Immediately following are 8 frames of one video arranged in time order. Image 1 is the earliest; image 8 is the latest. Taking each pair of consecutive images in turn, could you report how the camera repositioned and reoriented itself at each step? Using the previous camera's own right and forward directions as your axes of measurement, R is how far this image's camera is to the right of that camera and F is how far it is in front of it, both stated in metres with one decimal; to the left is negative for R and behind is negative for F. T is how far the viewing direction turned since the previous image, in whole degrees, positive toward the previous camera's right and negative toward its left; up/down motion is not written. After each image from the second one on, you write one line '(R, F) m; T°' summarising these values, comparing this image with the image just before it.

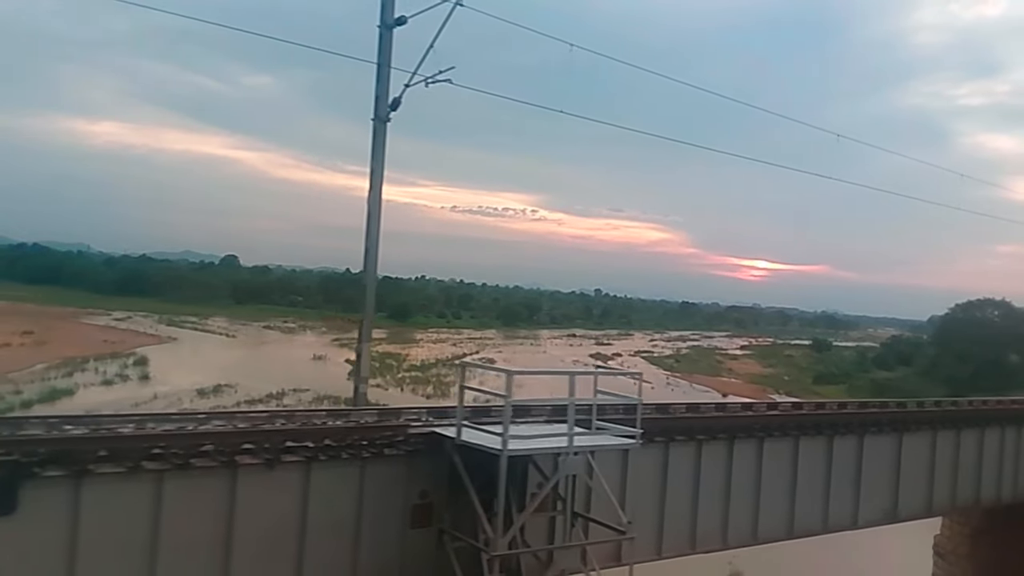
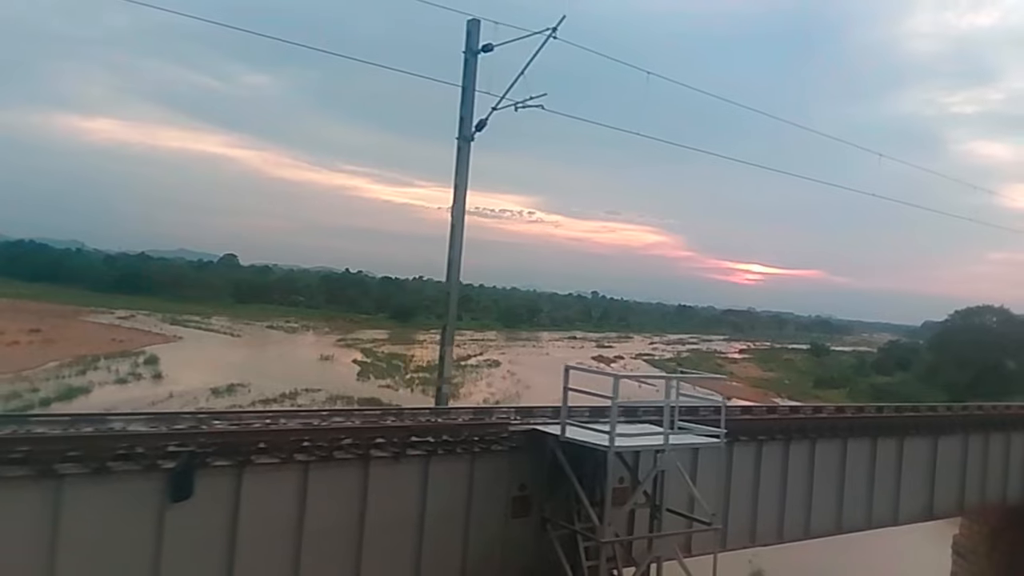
(-1.0, -0.6) m; 0°
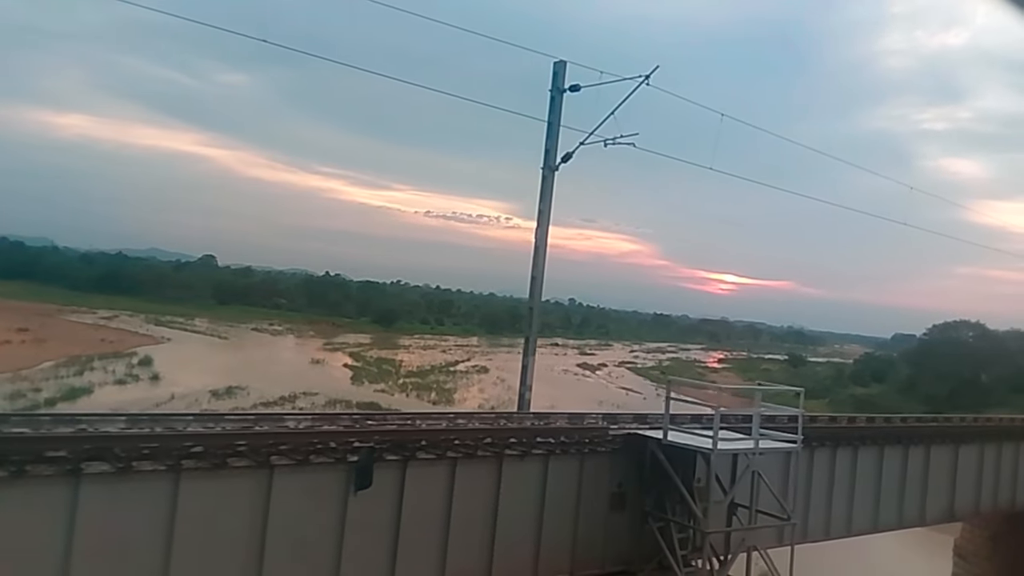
(-1.4, -0.9) m; +2°
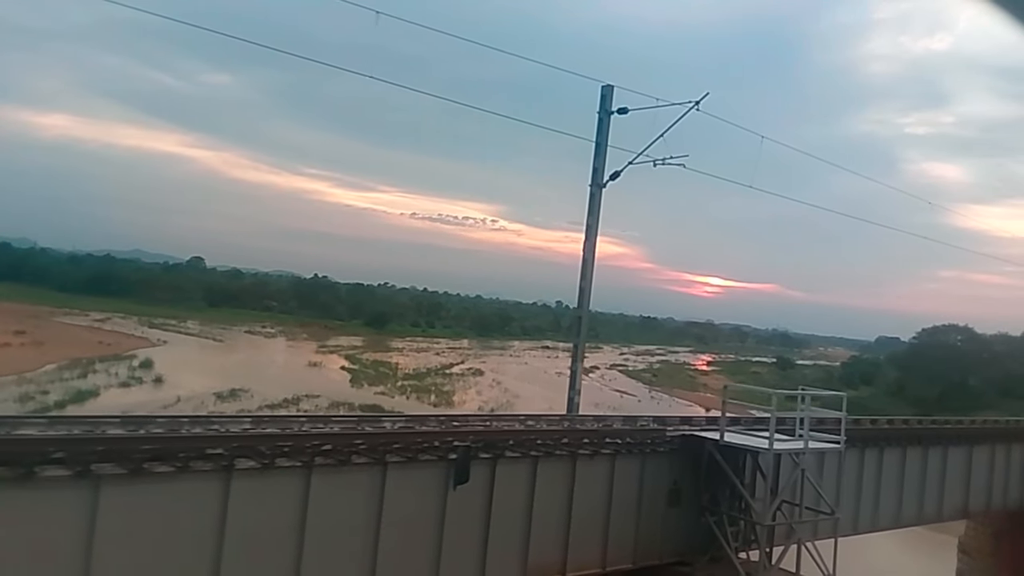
(-0.9, -0.7) m; +1°
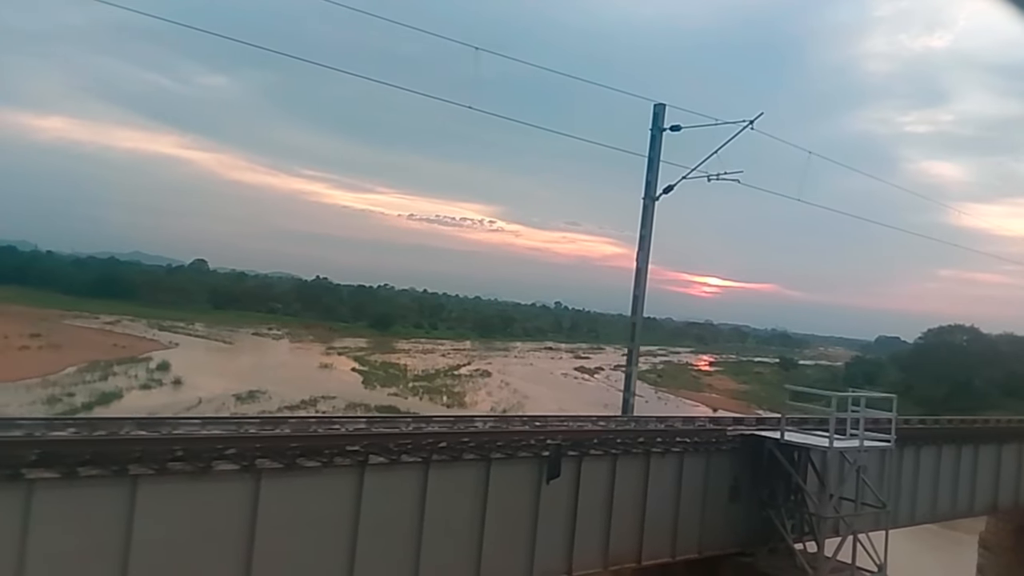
(-0.9, -0.8) m; 0°
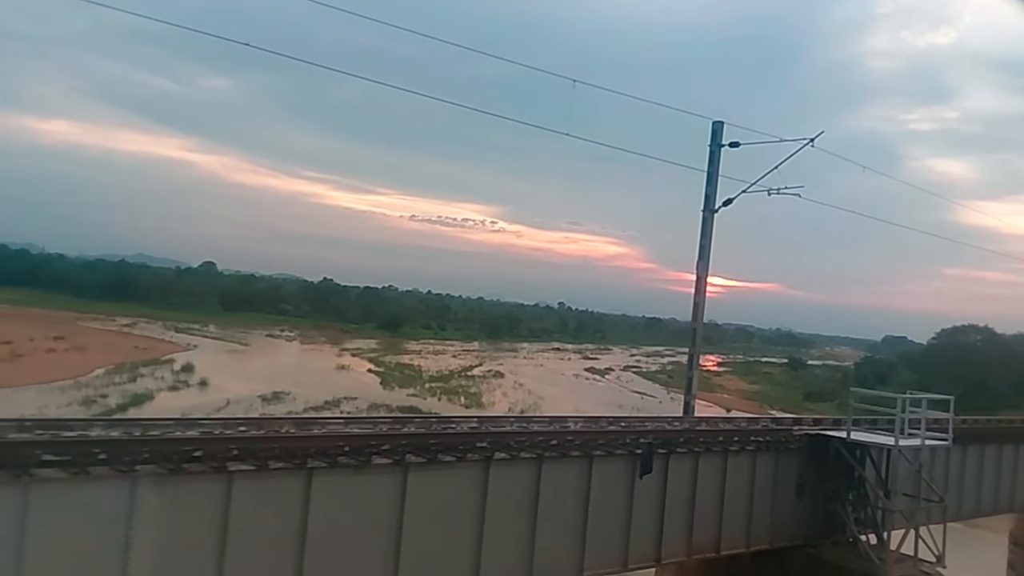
(-1.1, -0.8) m; 0°
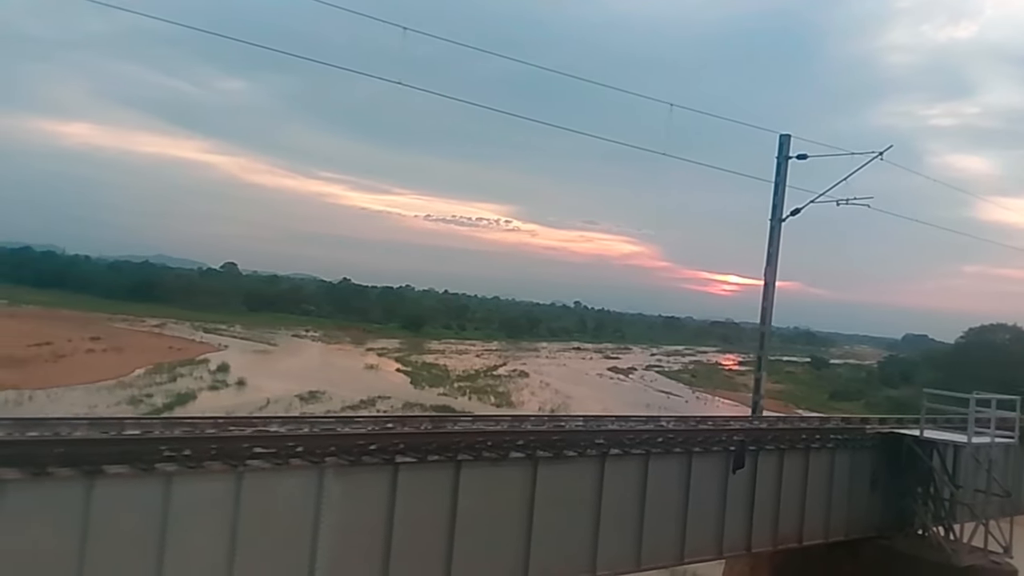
(-1.1, -0.7) m; -1°
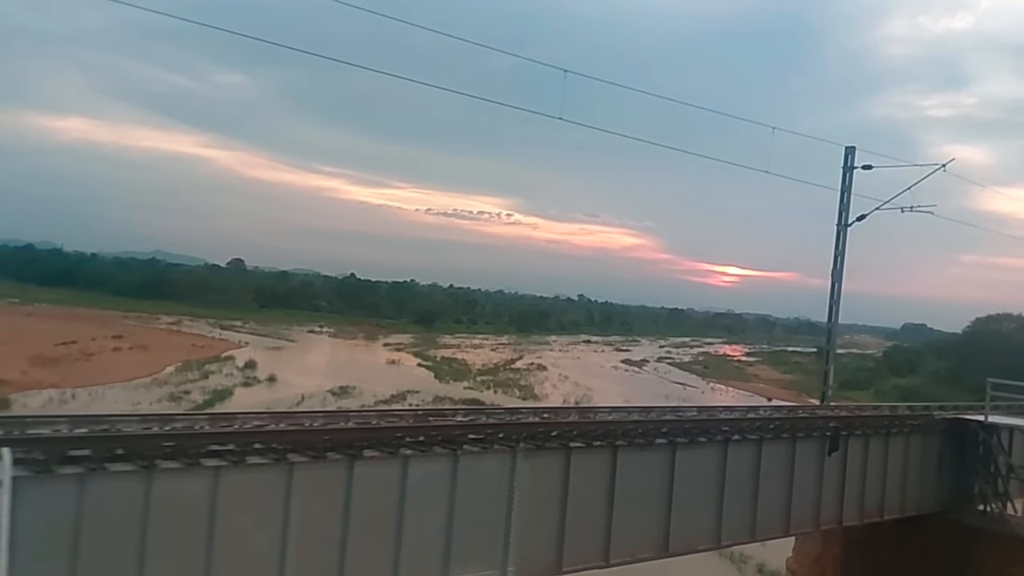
(-1.6, -1.0) m; 0°
